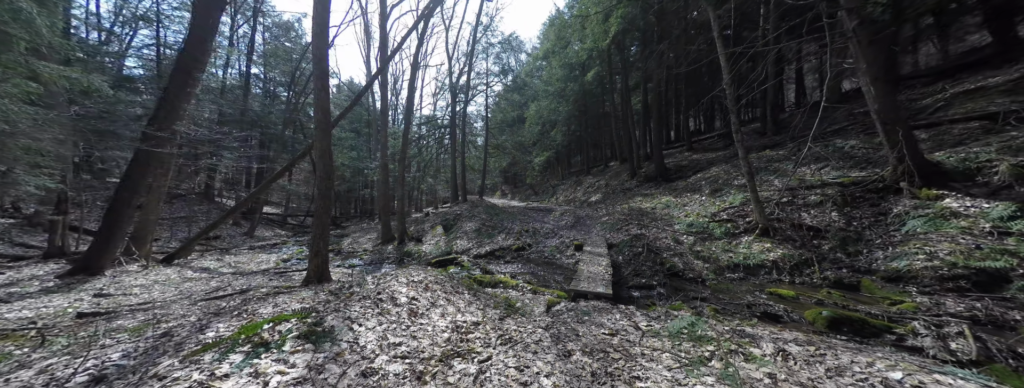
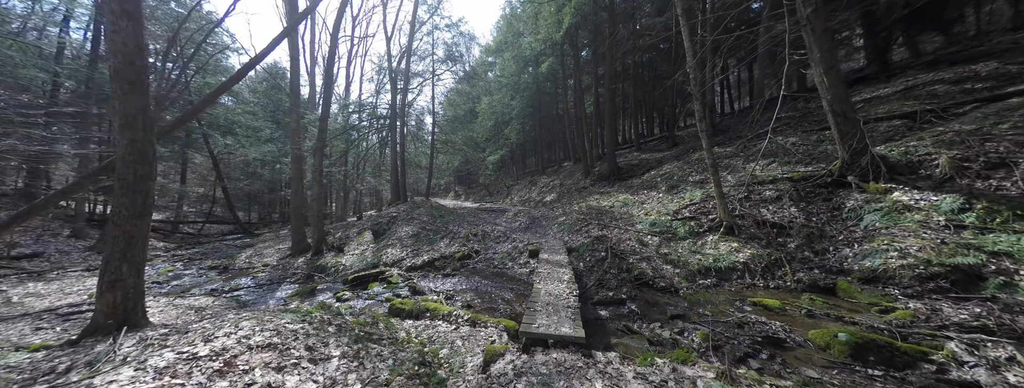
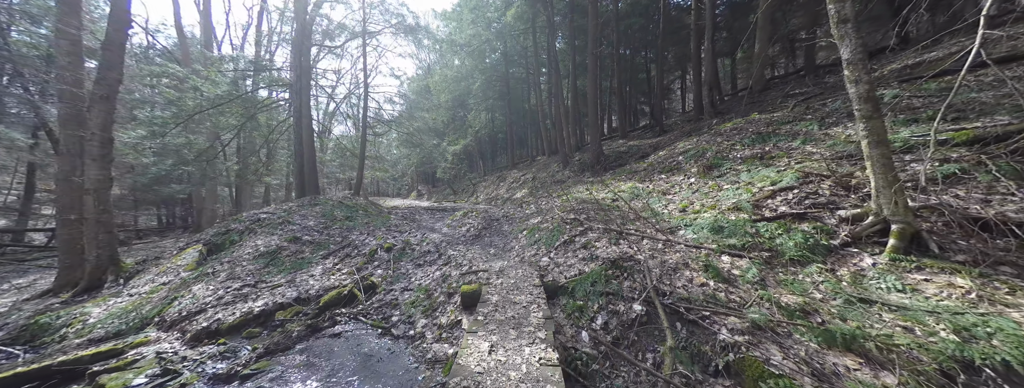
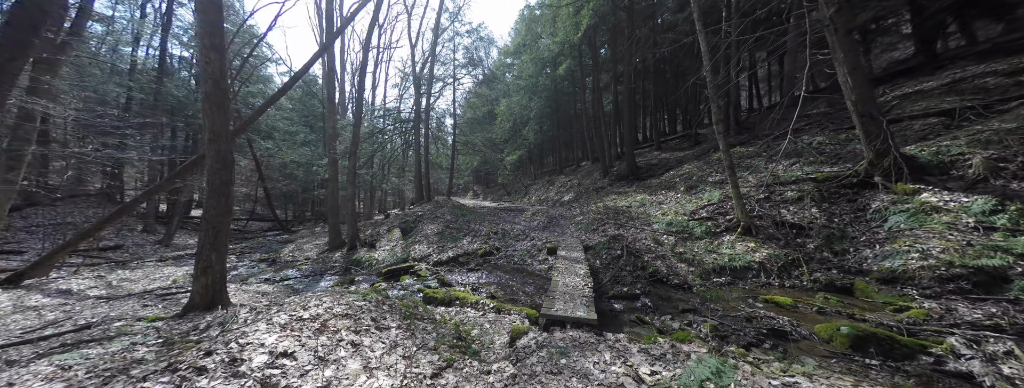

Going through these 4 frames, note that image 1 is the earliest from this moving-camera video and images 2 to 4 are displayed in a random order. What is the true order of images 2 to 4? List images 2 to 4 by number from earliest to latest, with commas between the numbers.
4, 2, 3
